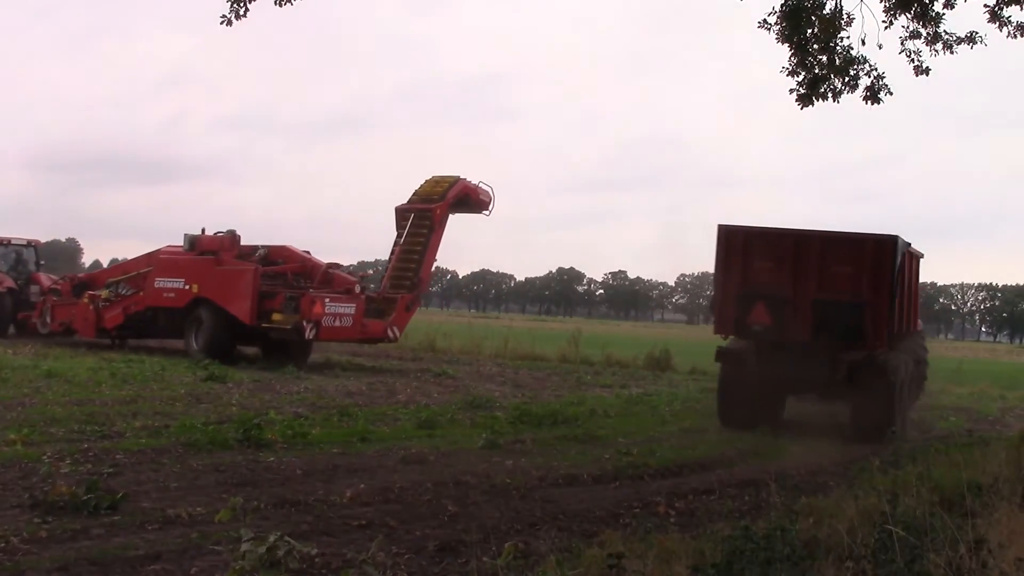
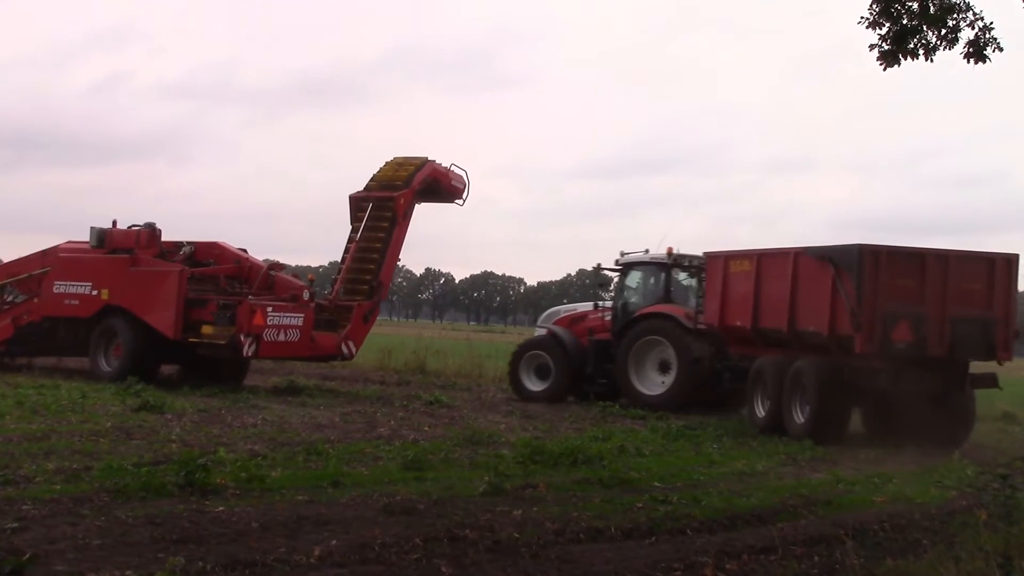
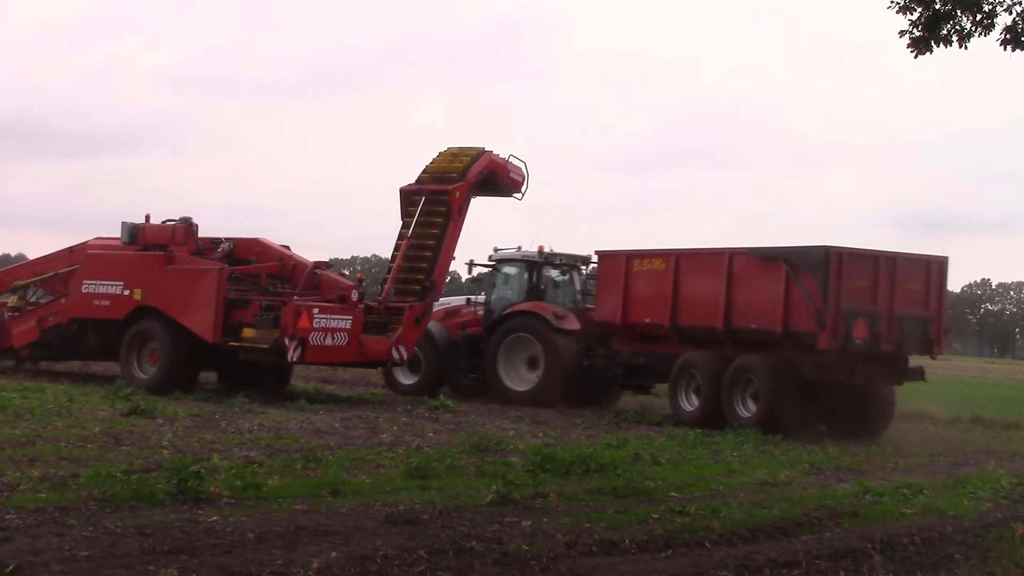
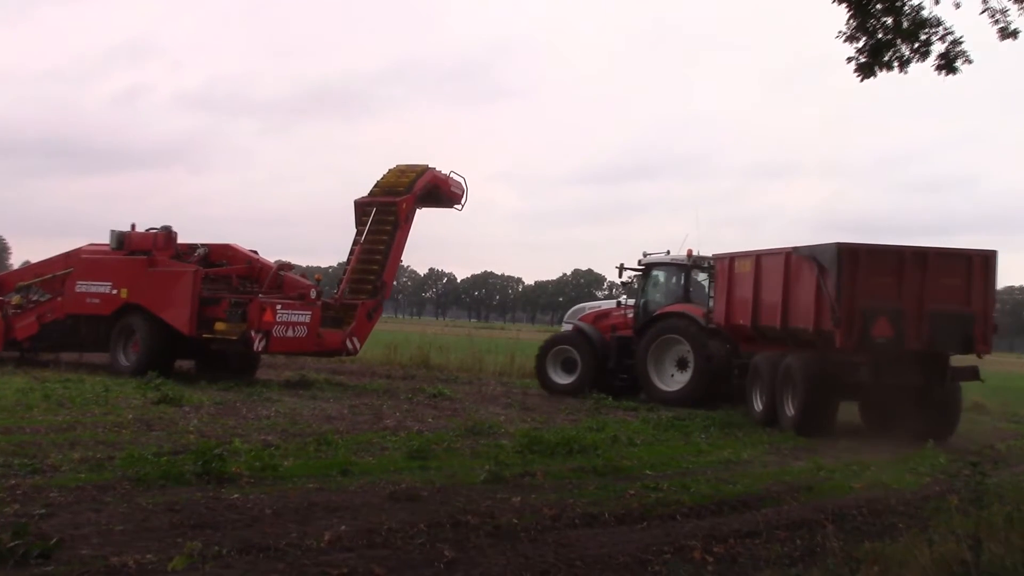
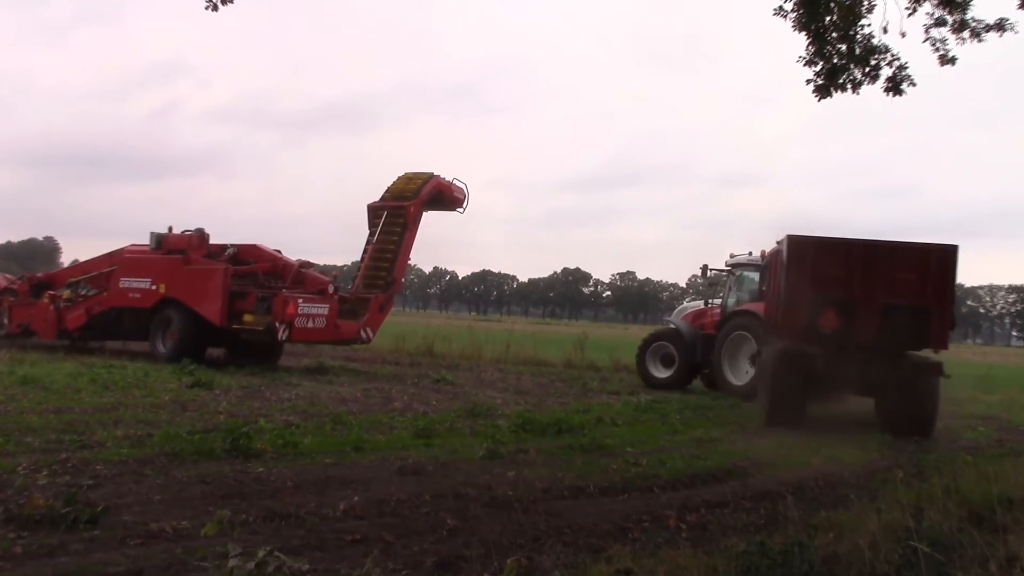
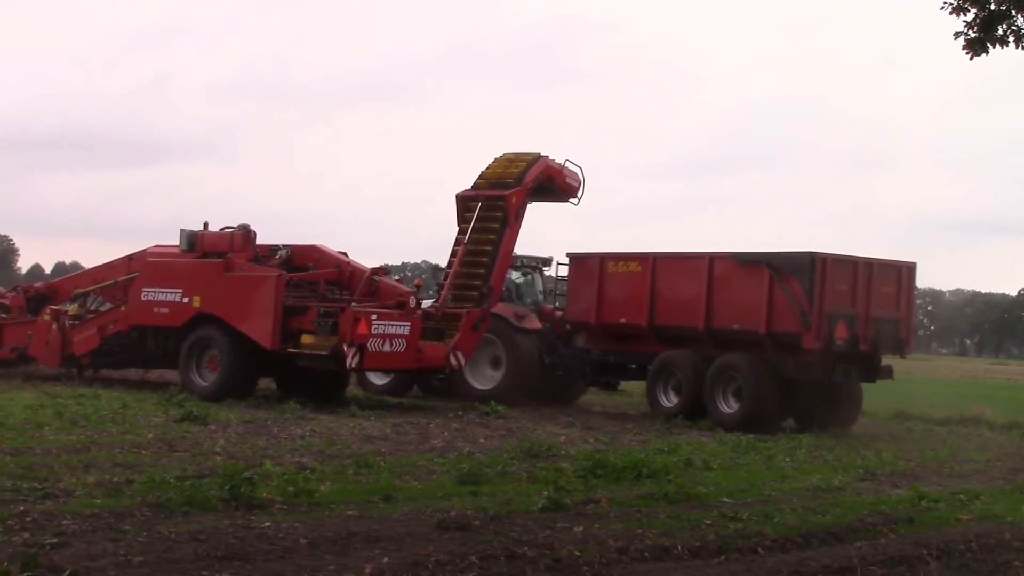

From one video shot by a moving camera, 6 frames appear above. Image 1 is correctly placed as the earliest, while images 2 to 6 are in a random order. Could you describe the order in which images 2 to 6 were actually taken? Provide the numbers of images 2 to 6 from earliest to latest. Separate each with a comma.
5, 4, 2, 3, 6
